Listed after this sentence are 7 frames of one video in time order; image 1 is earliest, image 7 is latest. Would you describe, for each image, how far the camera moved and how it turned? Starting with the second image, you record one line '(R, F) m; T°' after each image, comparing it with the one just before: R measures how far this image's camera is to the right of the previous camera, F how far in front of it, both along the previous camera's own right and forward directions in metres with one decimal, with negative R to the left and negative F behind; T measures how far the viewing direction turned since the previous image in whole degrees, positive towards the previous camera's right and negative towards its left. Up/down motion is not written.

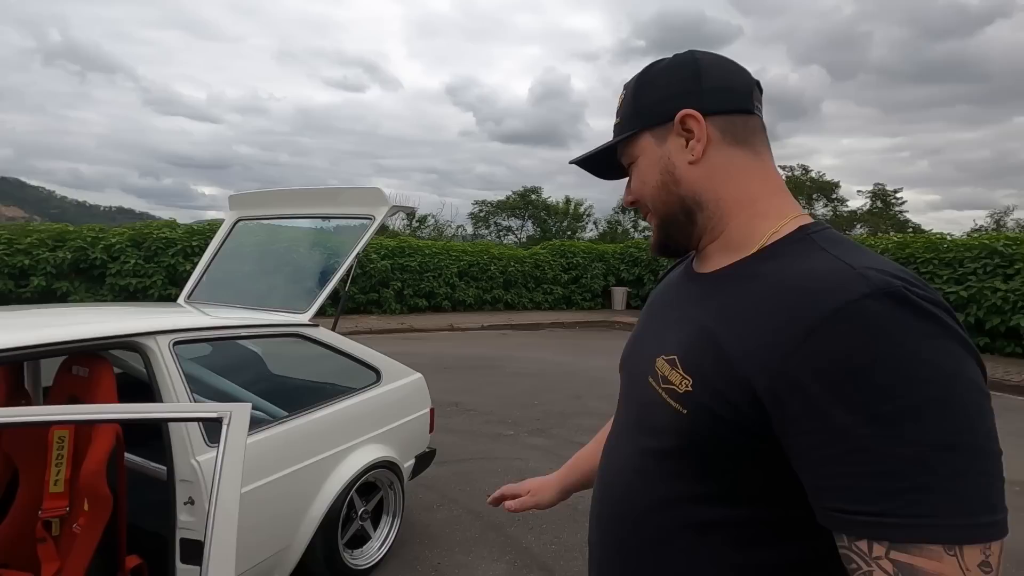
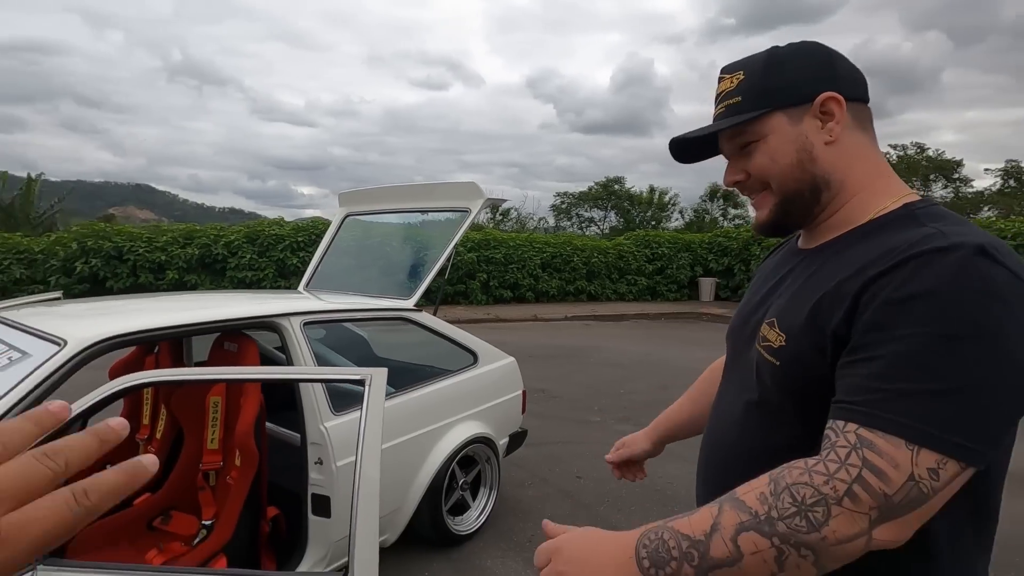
(0.0, -0.1) m; -9°
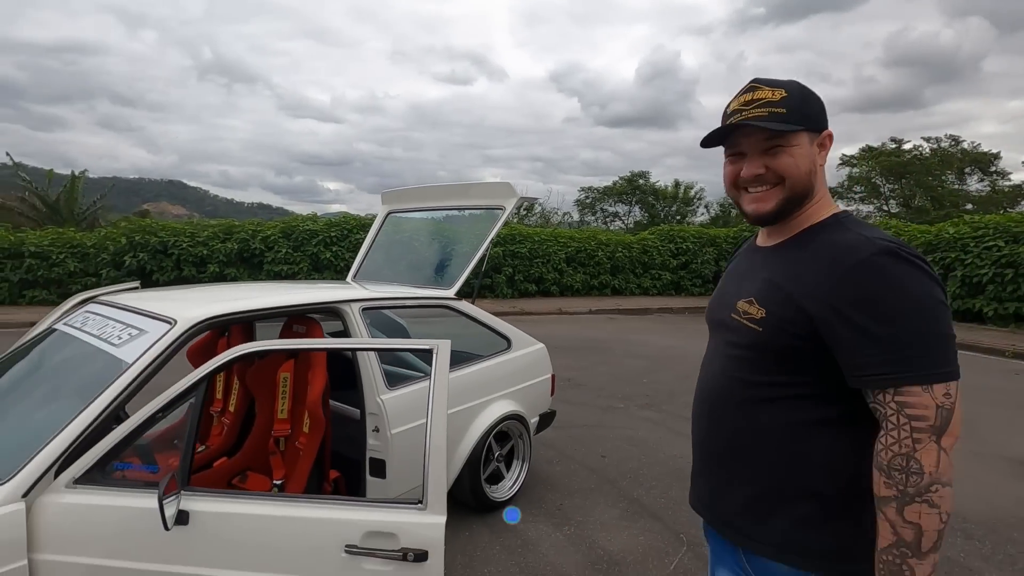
(-0.1, -0.3) m; -2°
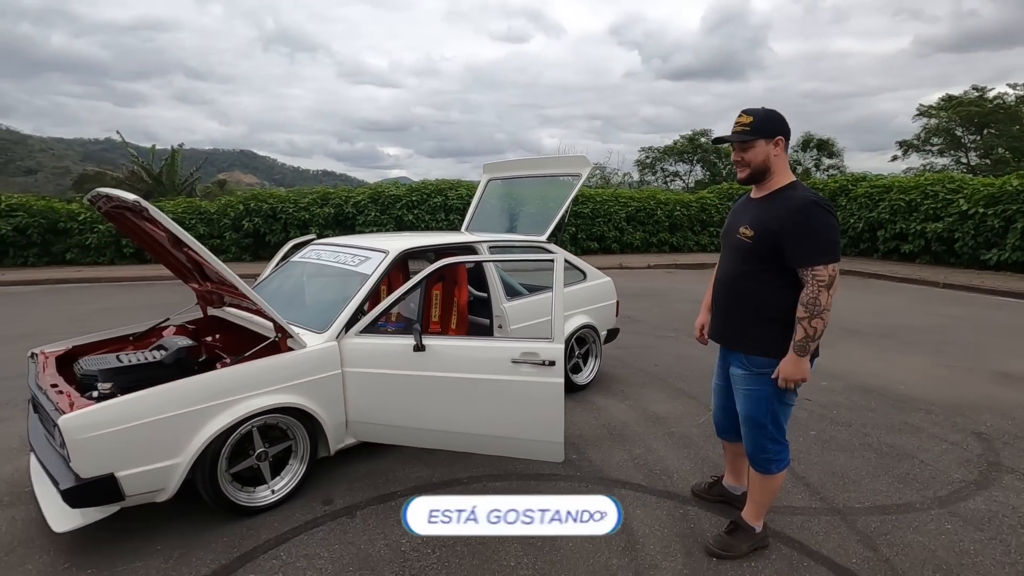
(-0.2, -1.4) m; -6°
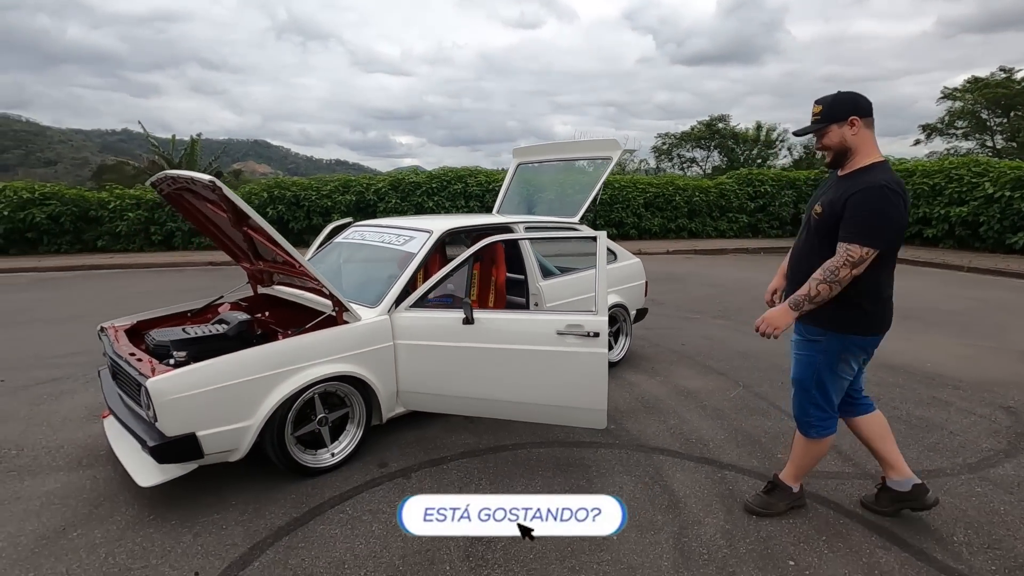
(-0.2, -0.2) m; -1°
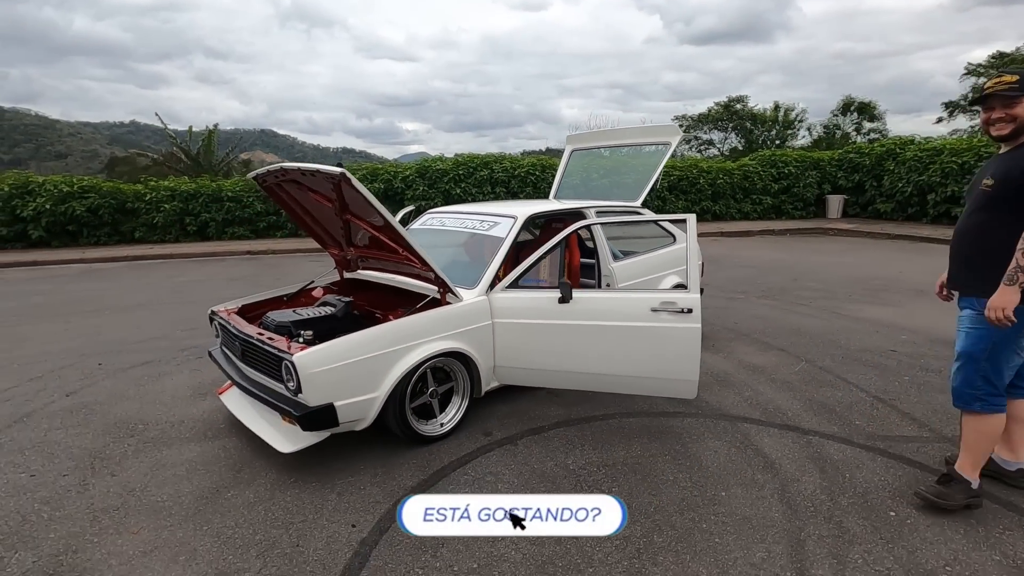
(-0.5, -0.2) m; -1°
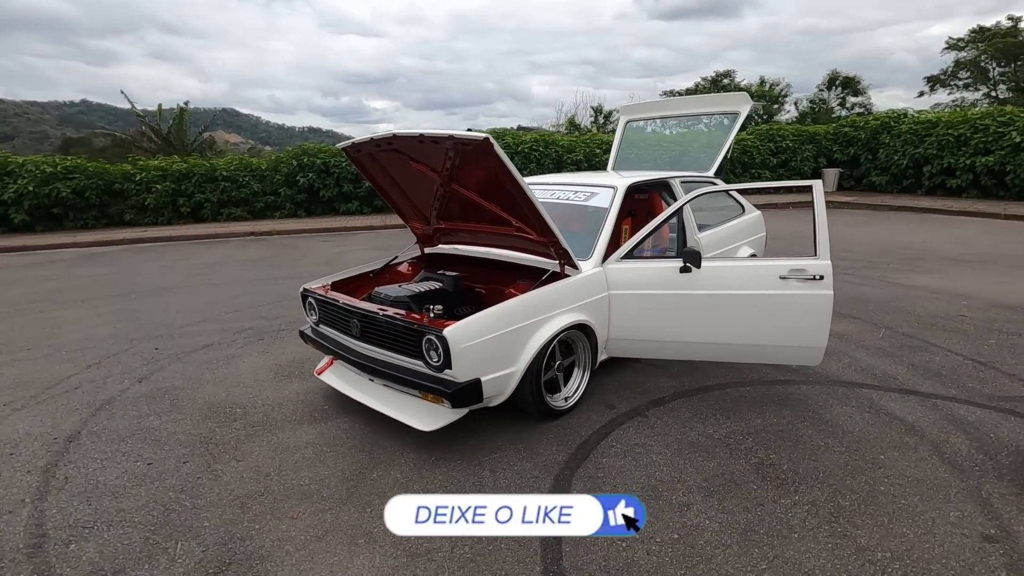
(-0.9, +0.1) m; +3°
